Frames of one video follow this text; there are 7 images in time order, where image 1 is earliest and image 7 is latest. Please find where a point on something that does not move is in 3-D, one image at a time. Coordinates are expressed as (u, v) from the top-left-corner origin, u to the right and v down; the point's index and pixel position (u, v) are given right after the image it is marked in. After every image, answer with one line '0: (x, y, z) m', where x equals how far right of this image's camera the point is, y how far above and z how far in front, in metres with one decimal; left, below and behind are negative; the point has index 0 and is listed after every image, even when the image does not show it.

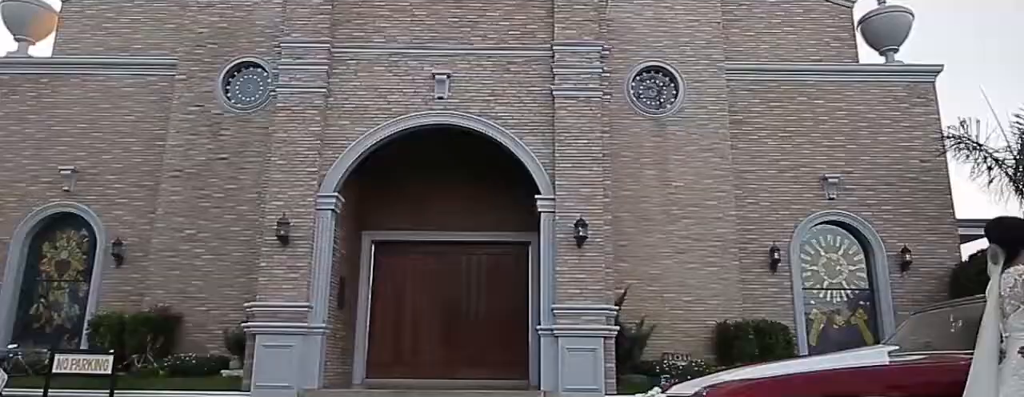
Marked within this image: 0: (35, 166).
0: (-8.5, +0.6, +12.5) m
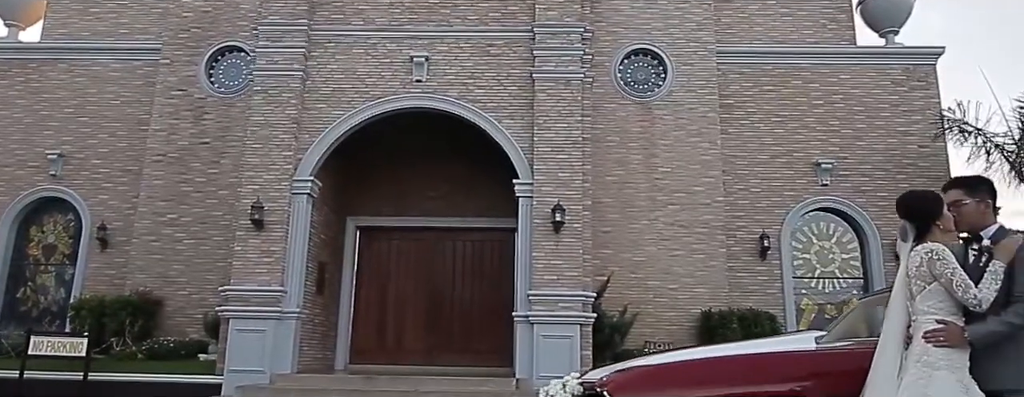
0: (-8.7, +0.9, +12.6) m
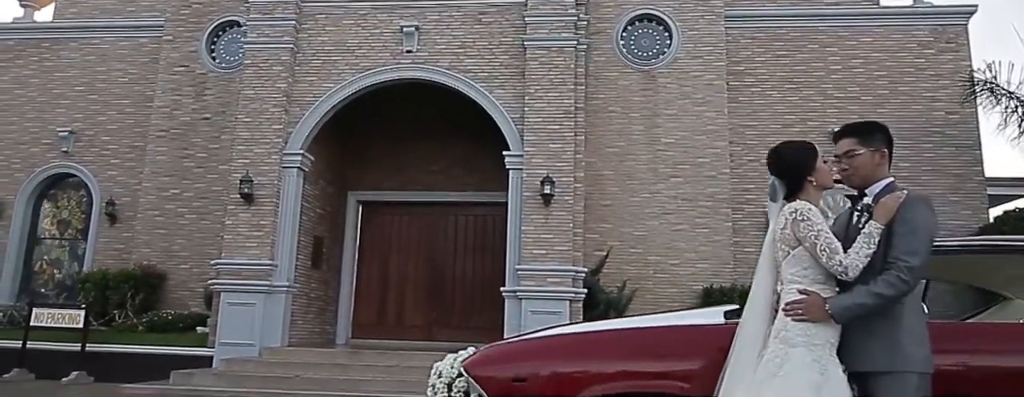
0: (-8.7, +1.3, +12.9) m
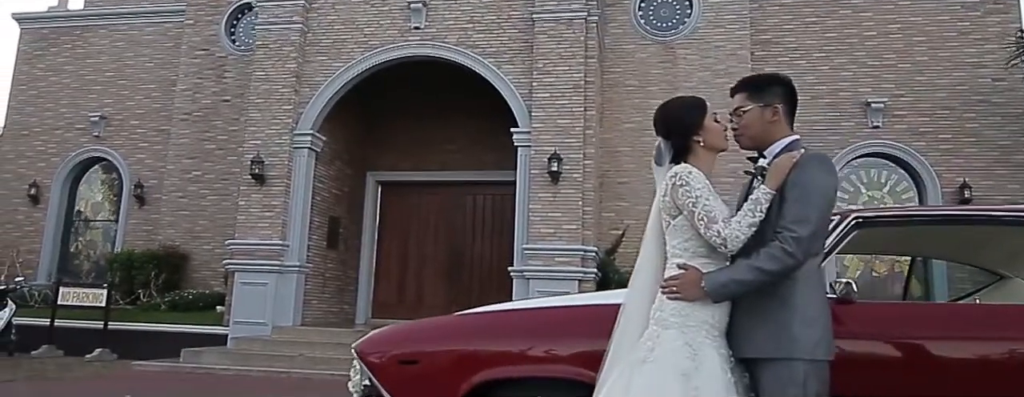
0: (-8.3, +1.6, +13.3) m
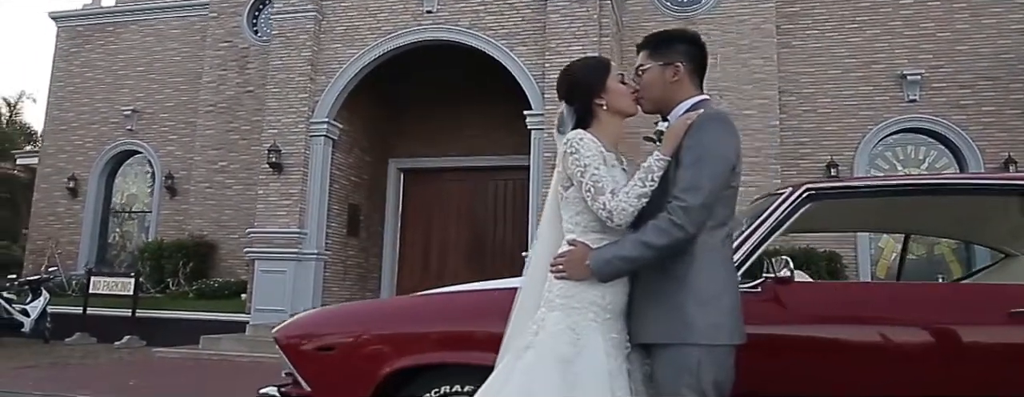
0: (-7.9, +1.7, +13.7) m
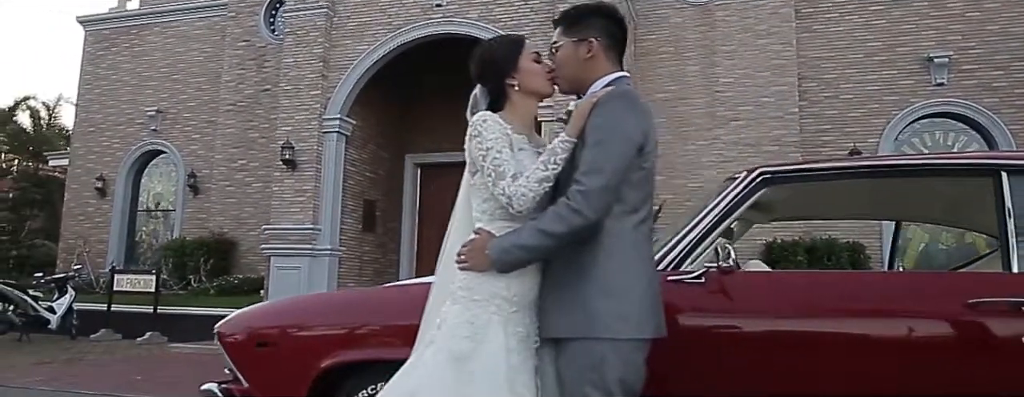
0: (-7.6, +1.8, +14.0) m
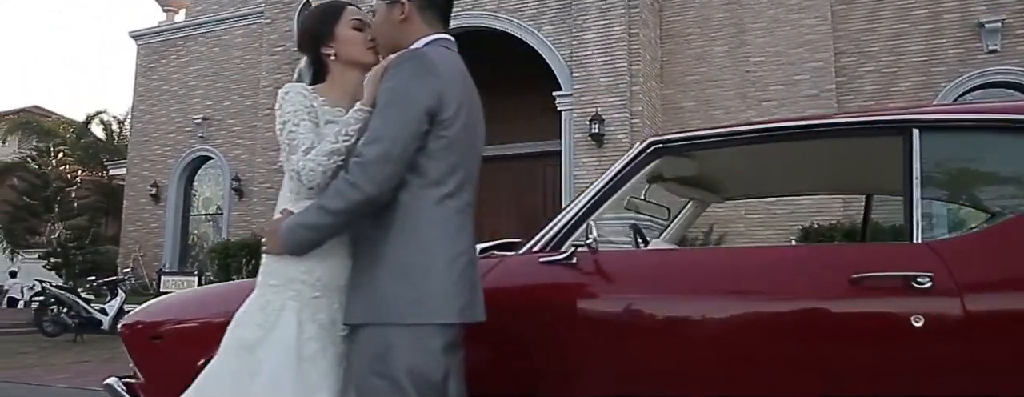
0: (-6.8, +1.7, +14.5) m
